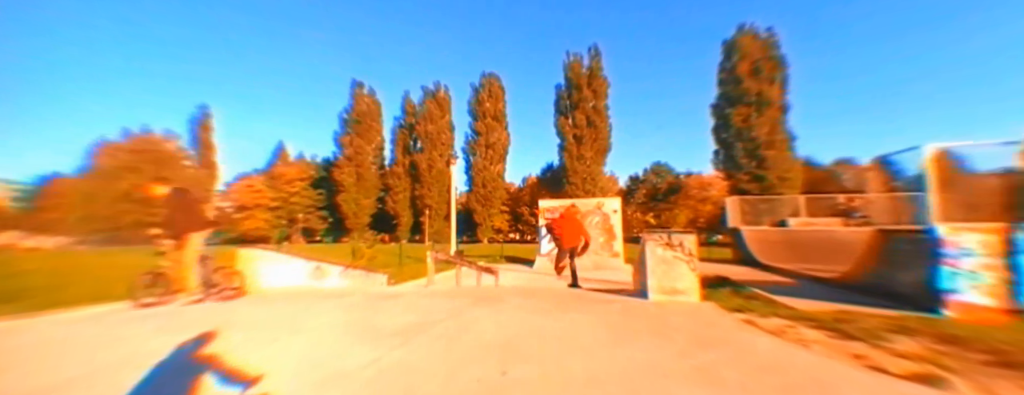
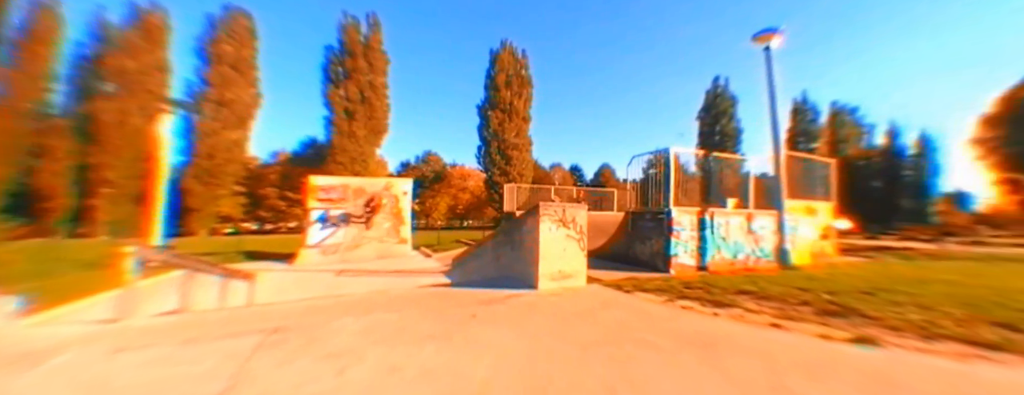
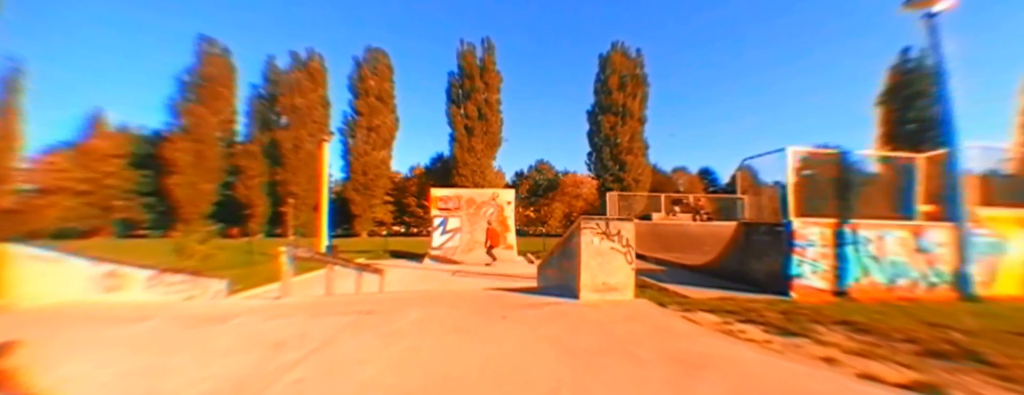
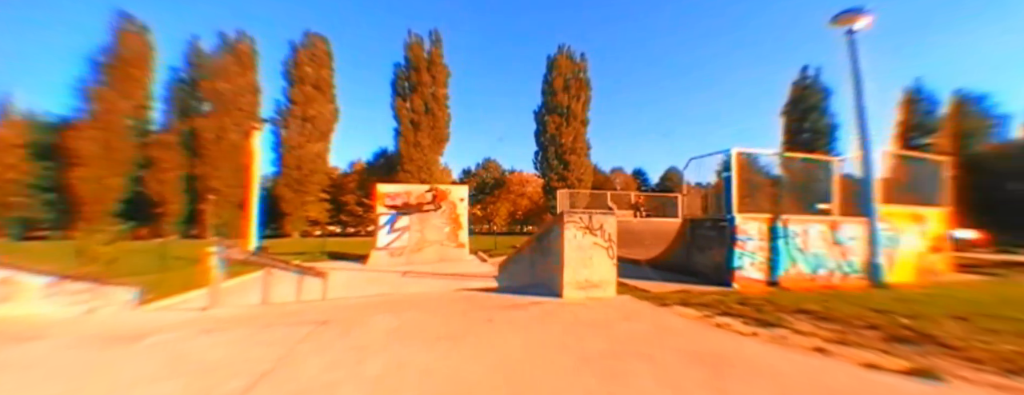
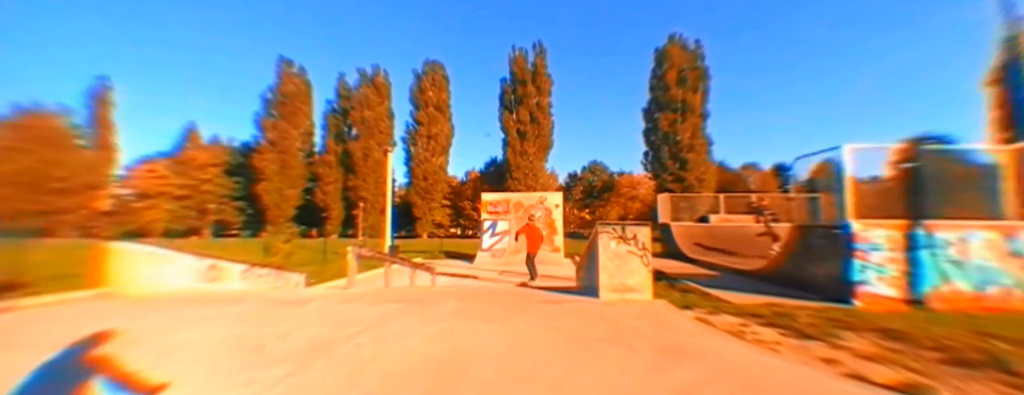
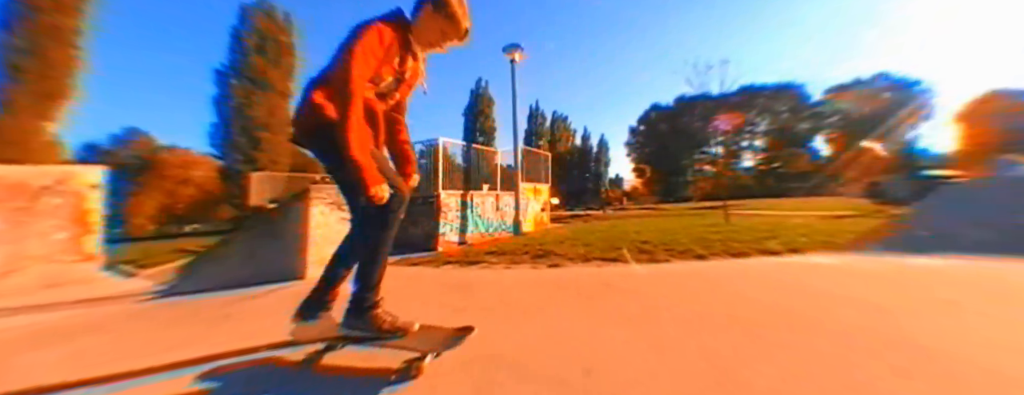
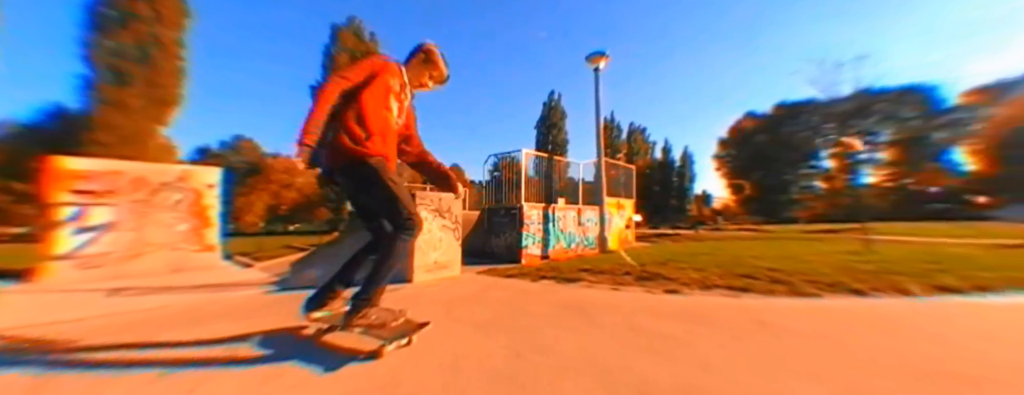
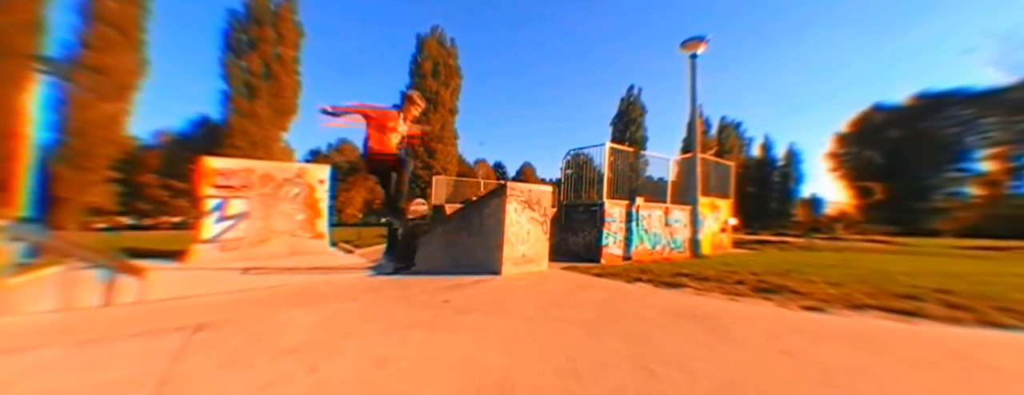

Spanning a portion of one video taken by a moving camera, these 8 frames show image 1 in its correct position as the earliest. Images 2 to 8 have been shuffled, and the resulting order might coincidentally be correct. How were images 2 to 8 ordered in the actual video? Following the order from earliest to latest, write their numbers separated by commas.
5, 3, 4, 2, 8, 7, 6
